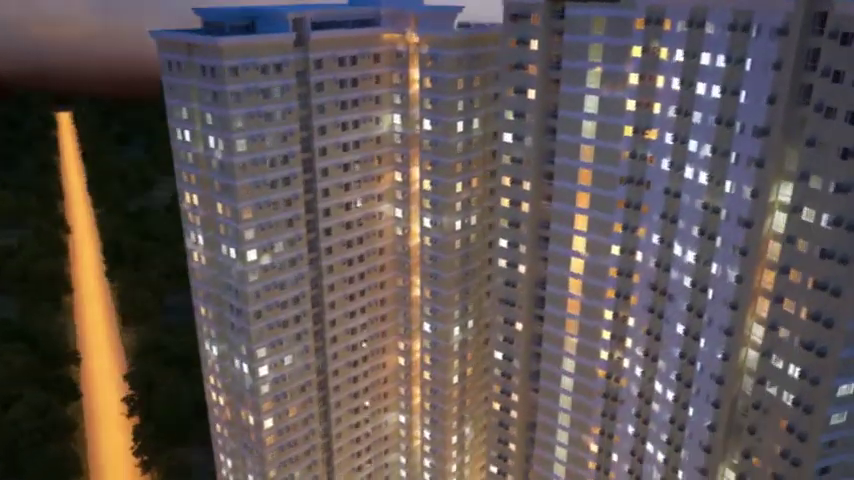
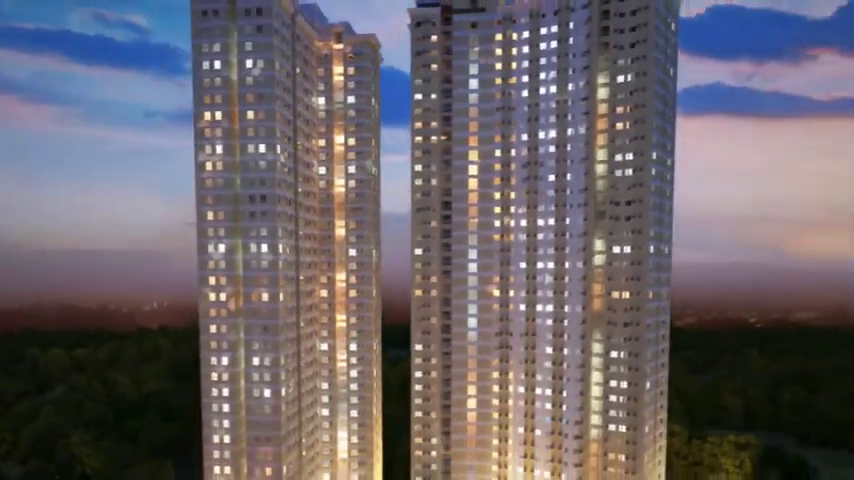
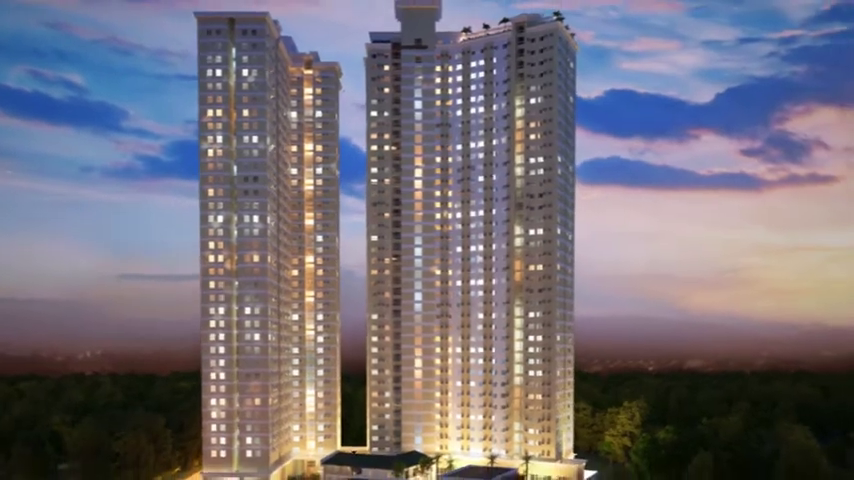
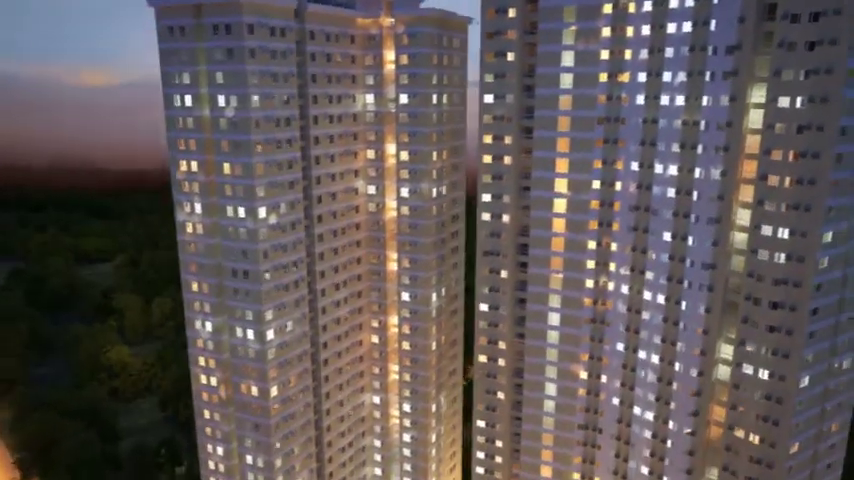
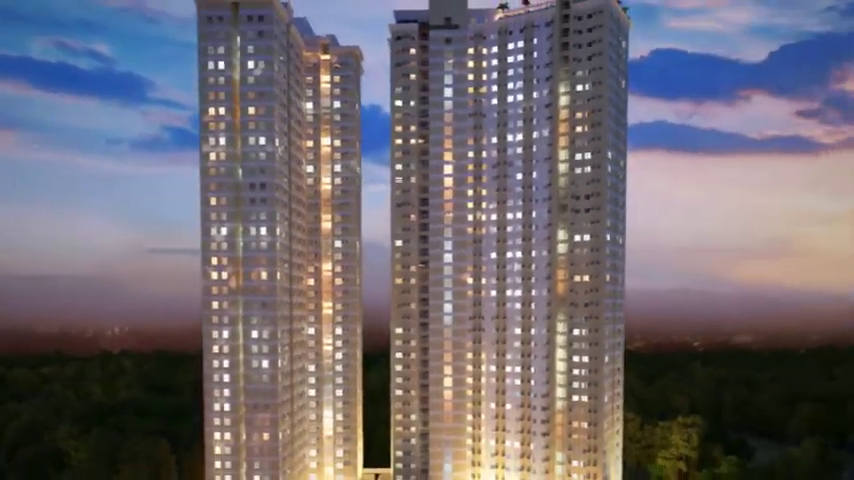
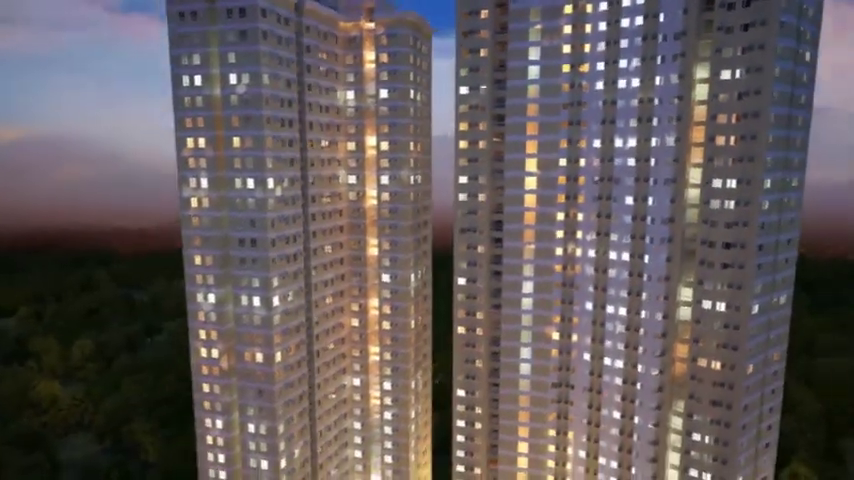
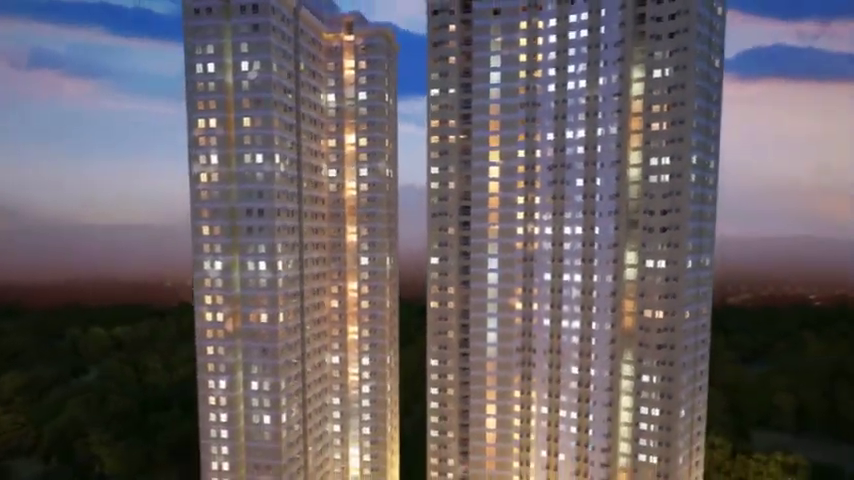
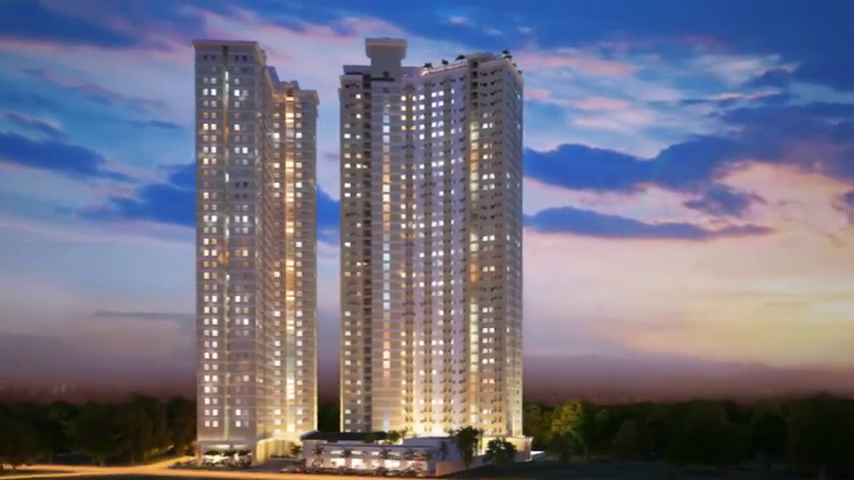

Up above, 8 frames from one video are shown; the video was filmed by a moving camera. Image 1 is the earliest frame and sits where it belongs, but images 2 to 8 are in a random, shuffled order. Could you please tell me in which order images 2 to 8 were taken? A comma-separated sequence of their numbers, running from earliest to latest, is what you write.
4, 6, 7, 2, 5, 3, 8
